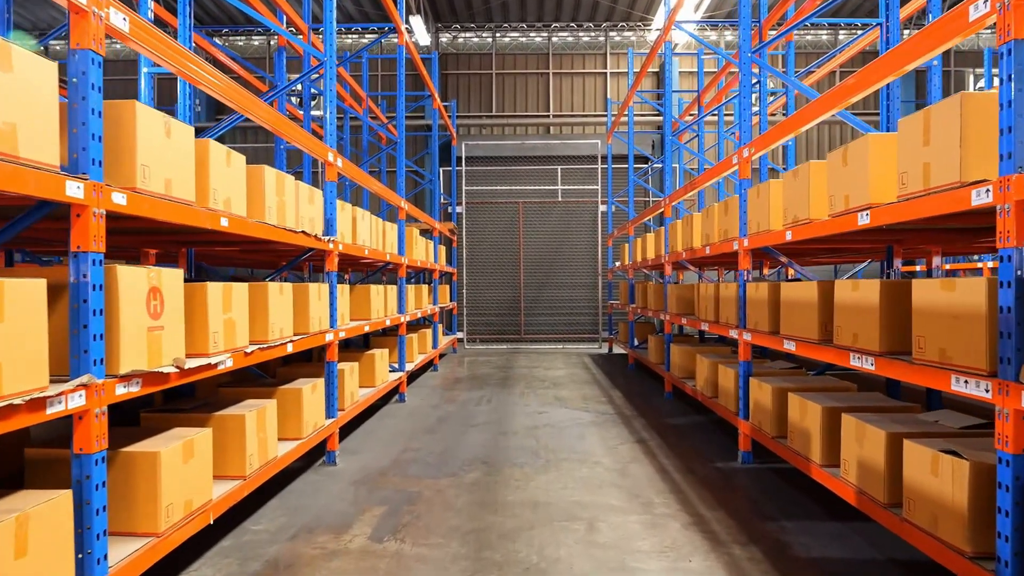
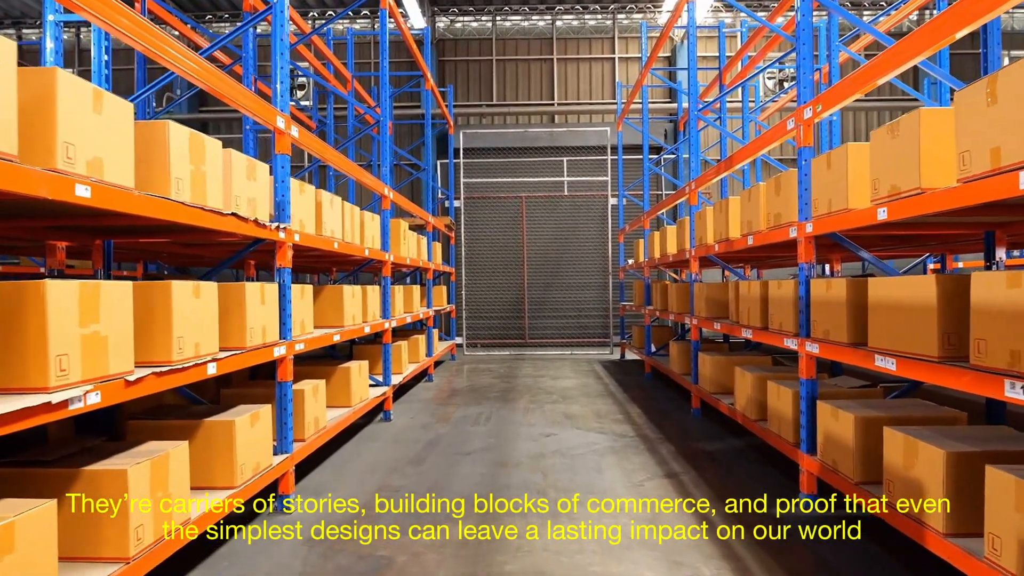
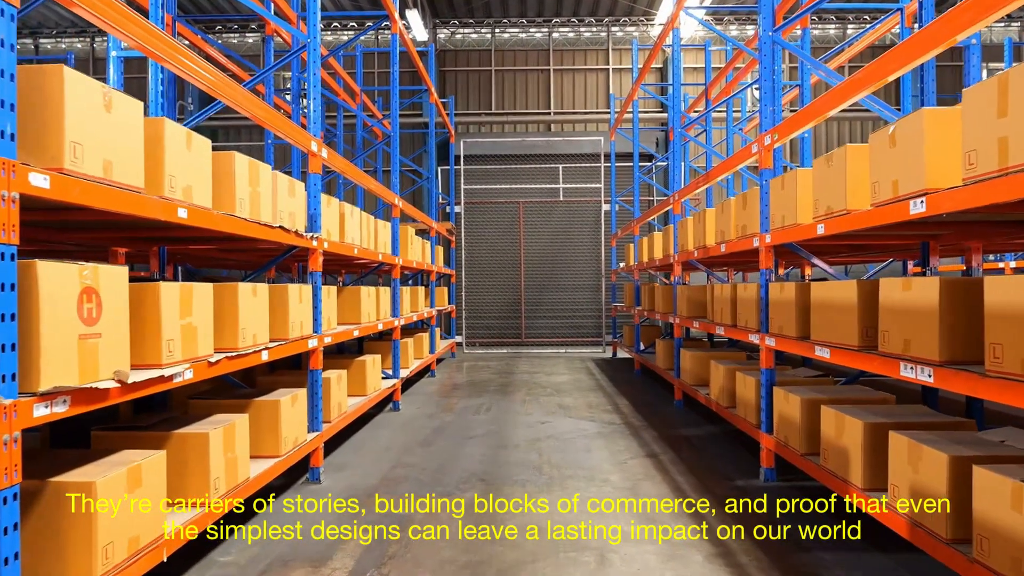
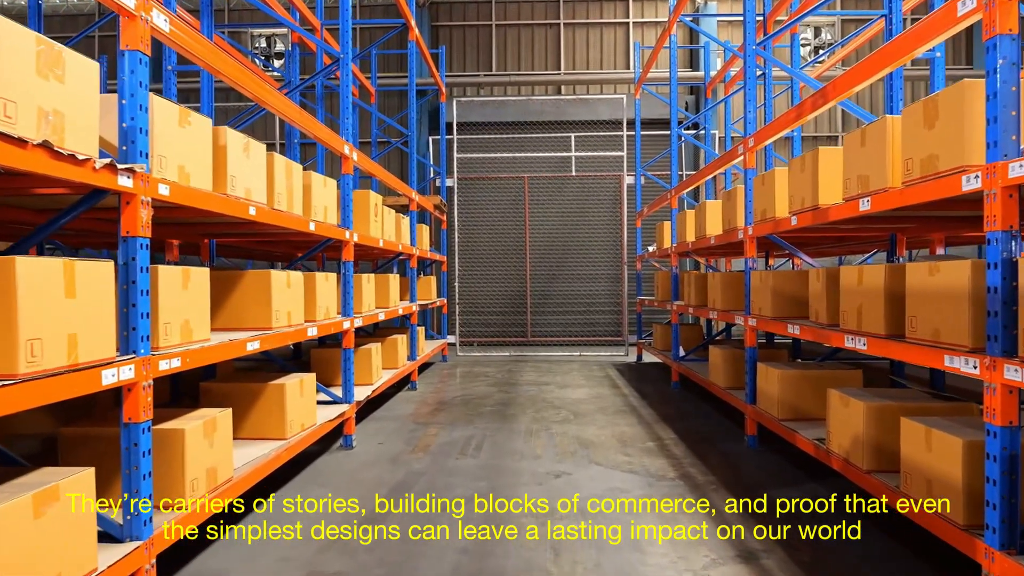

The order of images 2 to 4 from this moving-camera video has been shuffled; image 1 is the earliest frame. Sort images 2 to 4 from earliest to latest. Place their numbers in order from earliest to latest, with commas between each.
3, 2, 4
